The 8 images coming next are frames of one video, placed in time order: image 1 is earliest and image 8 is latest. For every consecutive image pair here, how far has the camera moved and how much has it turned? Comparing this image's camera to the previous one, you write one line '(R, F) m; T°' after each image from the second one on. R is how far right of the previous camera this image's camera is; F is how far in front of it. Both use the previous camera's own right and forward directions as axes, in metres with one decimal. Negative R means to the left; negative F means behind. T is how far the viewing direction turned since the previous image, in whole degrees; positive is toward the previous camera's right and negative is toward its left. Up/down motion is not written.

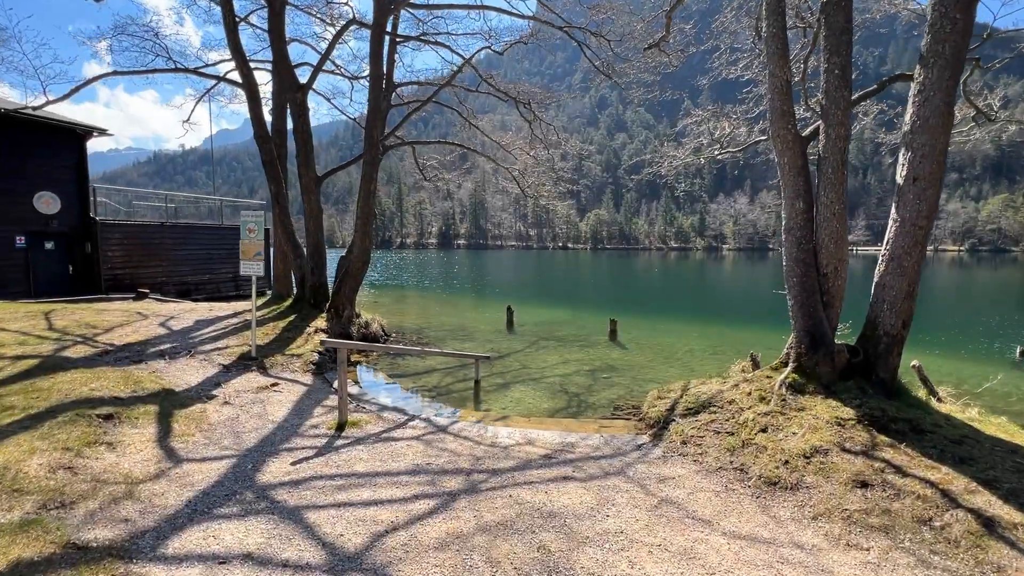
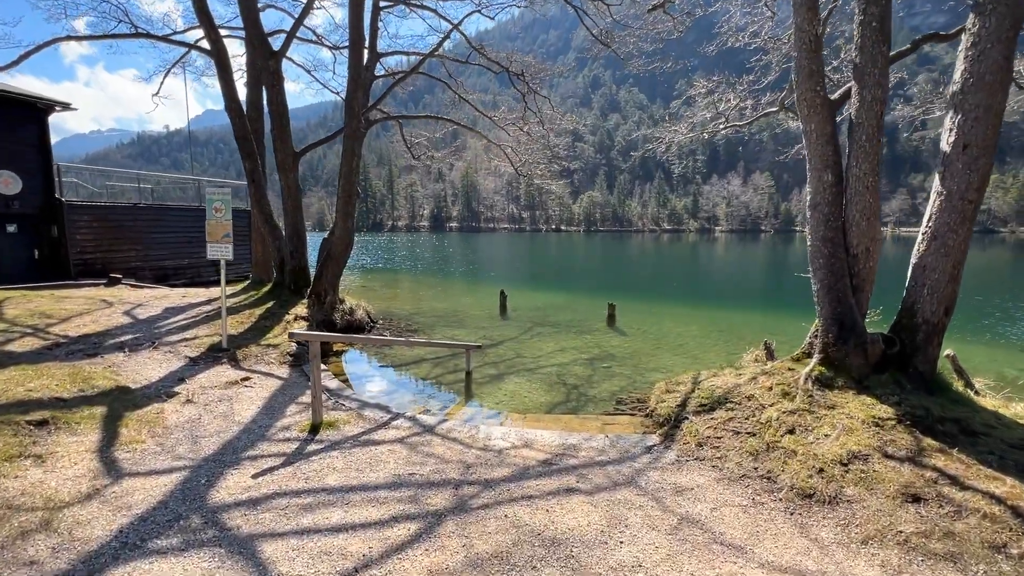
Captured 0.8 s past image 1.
(0.0, +0.7) m; +1°
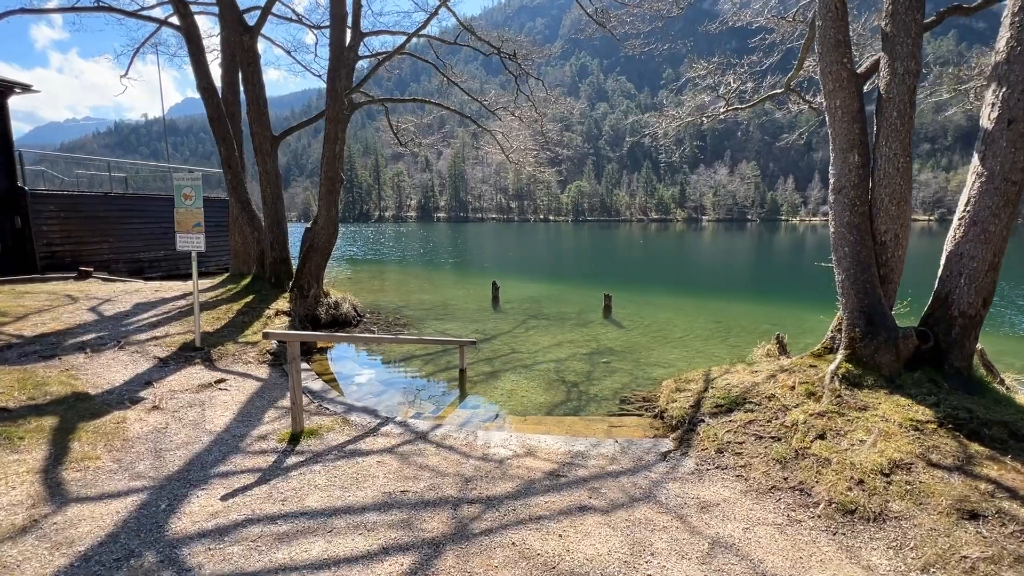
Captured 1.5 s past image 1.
(-0.1, +0.5) m; +1°
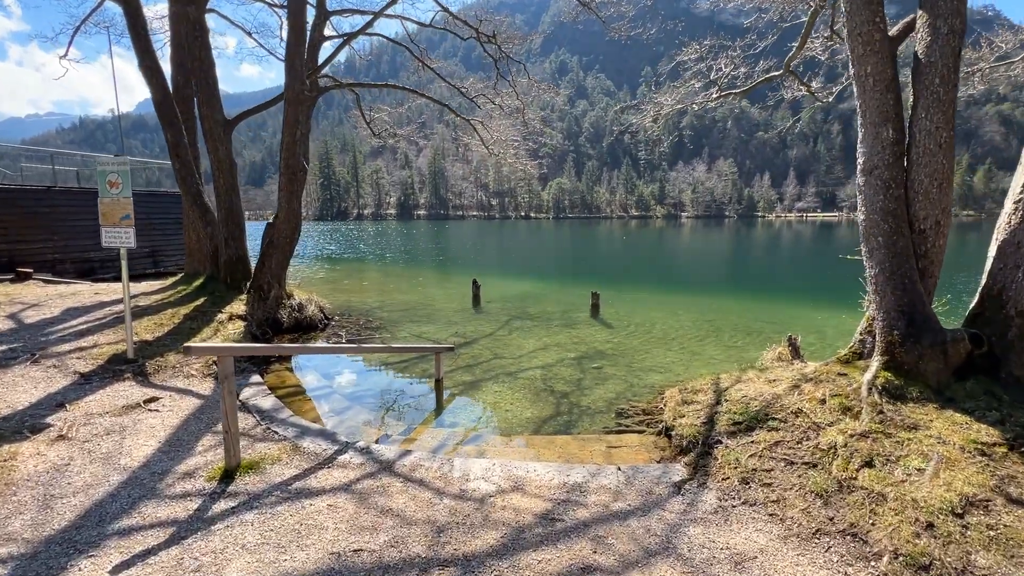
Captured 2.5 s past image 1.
(0.0, +0.8) m; +2°
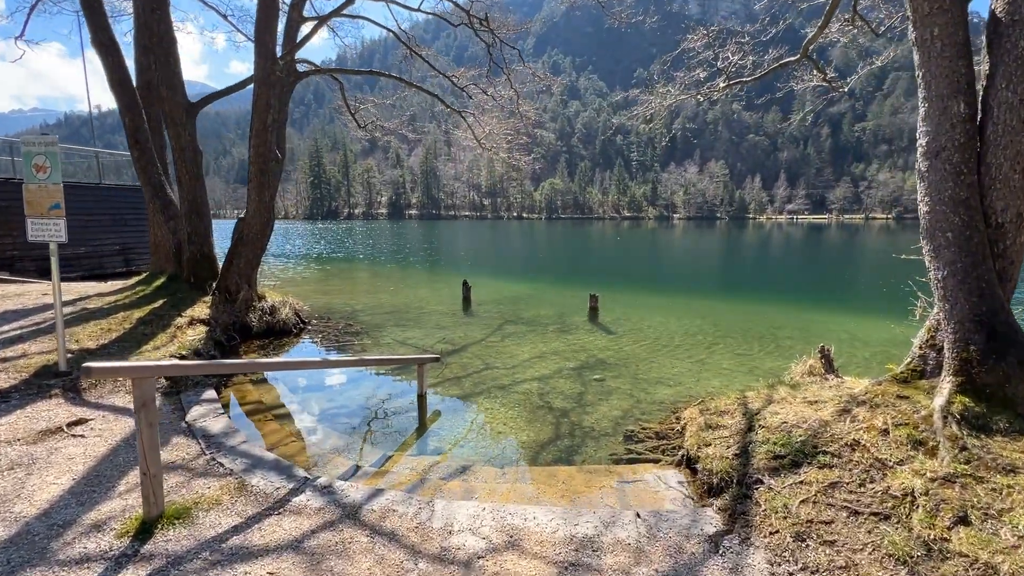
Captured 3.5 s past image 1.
(0.0, +0.8) m; +1°
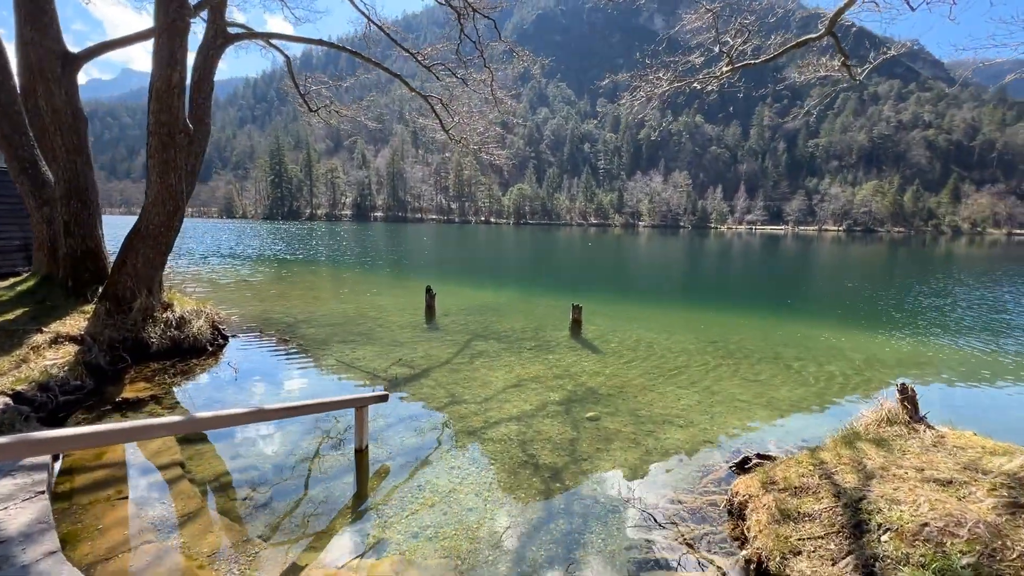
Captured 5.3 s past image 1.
(-0.1, +1.5) m; +4°
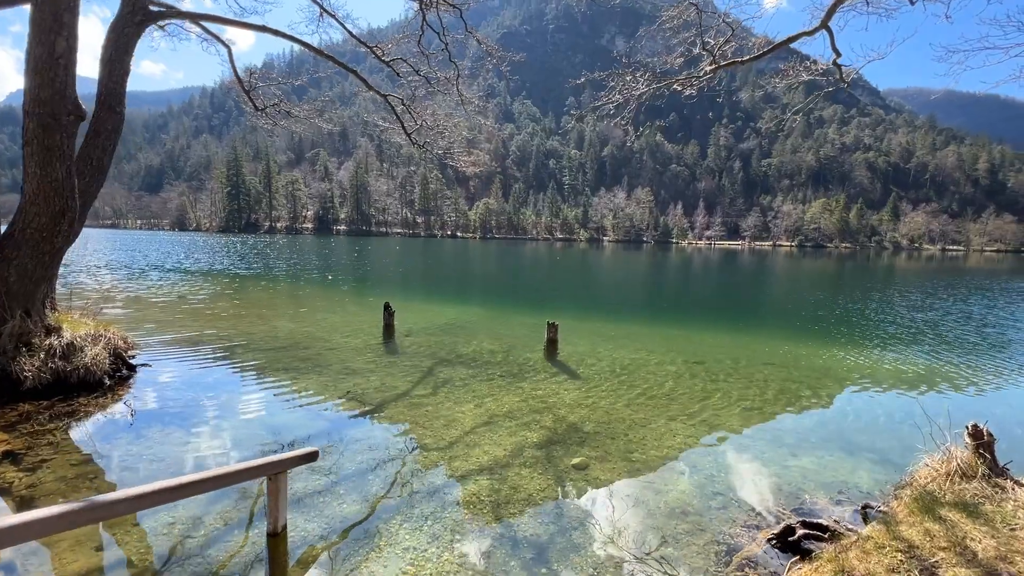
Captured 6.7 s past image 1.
(0.0, +1.0) m; +4°
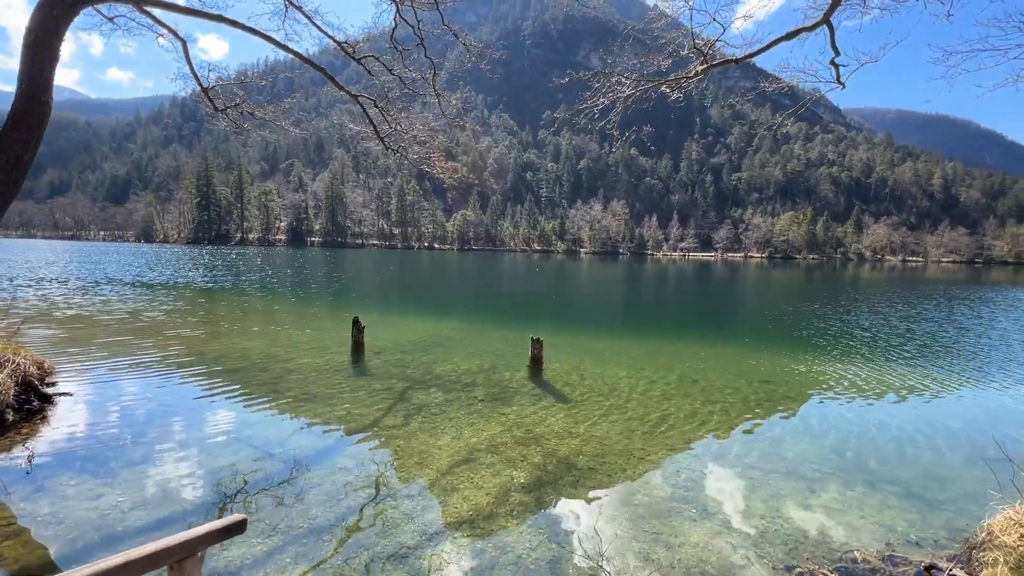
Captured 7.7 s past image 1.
(-0.1, +0.7) m; +3°
